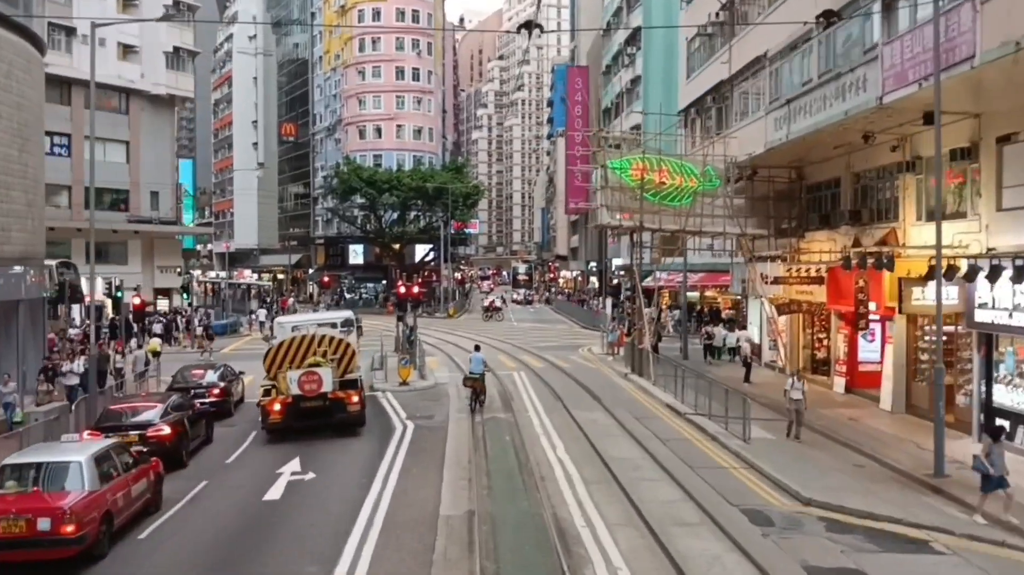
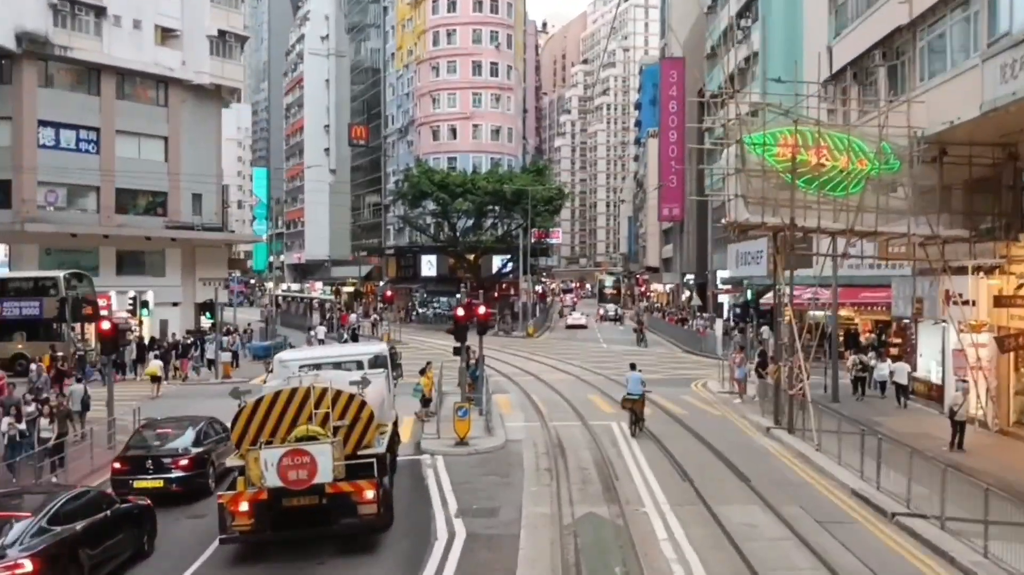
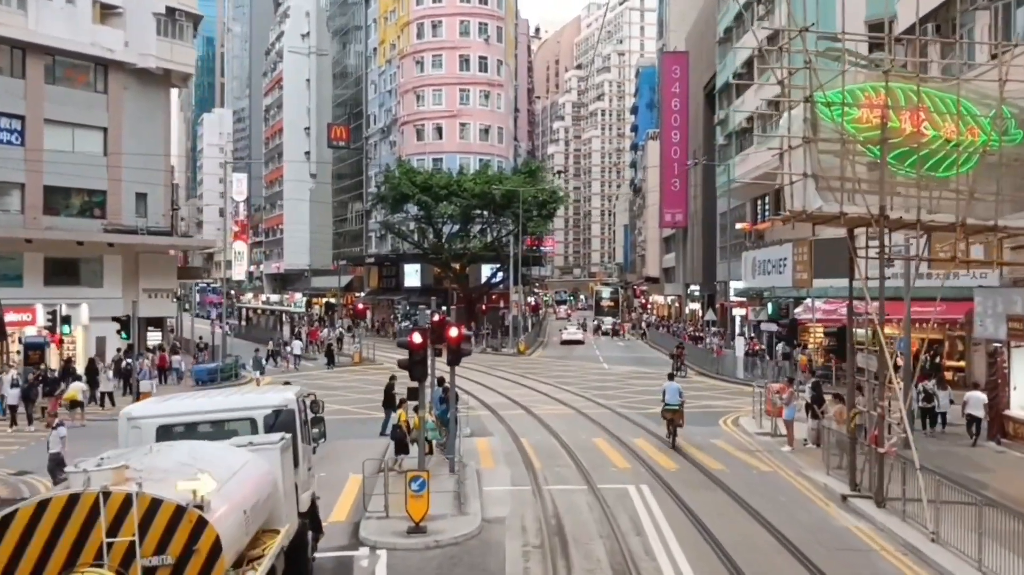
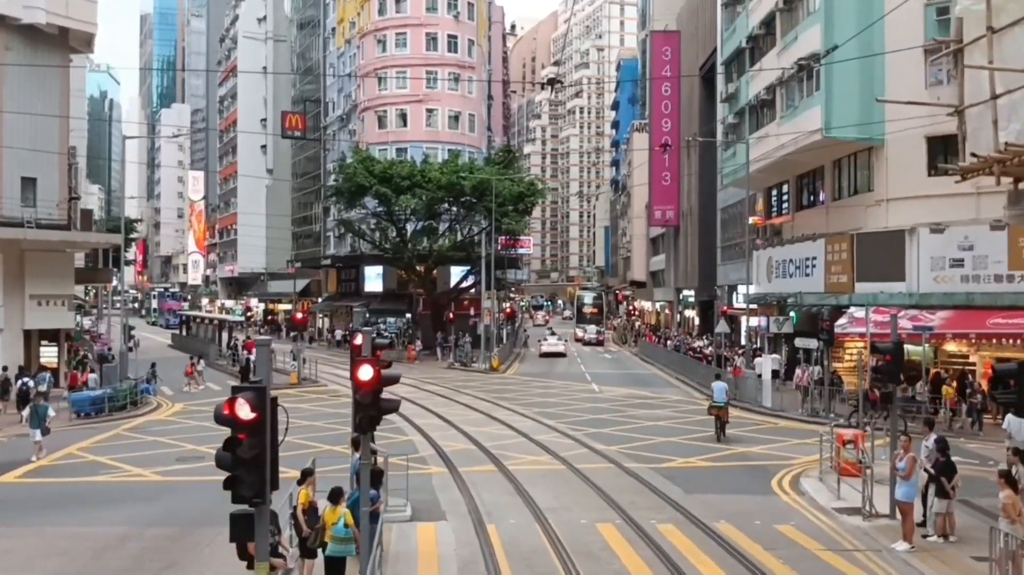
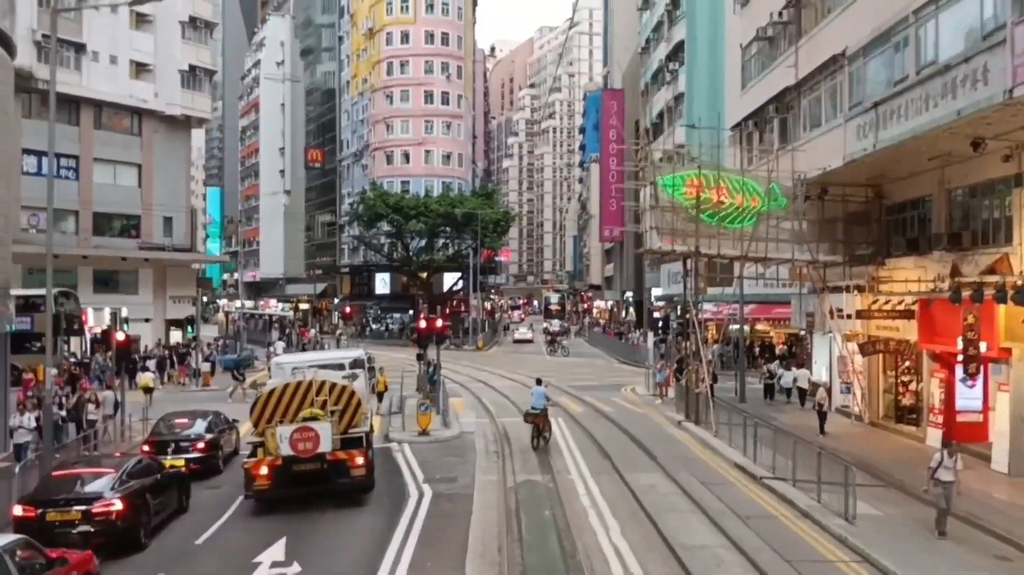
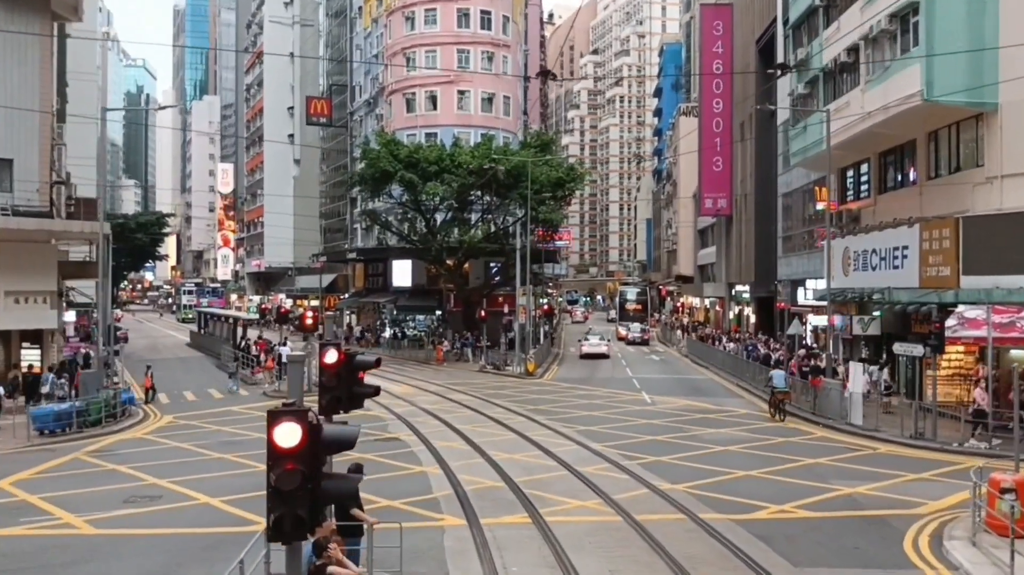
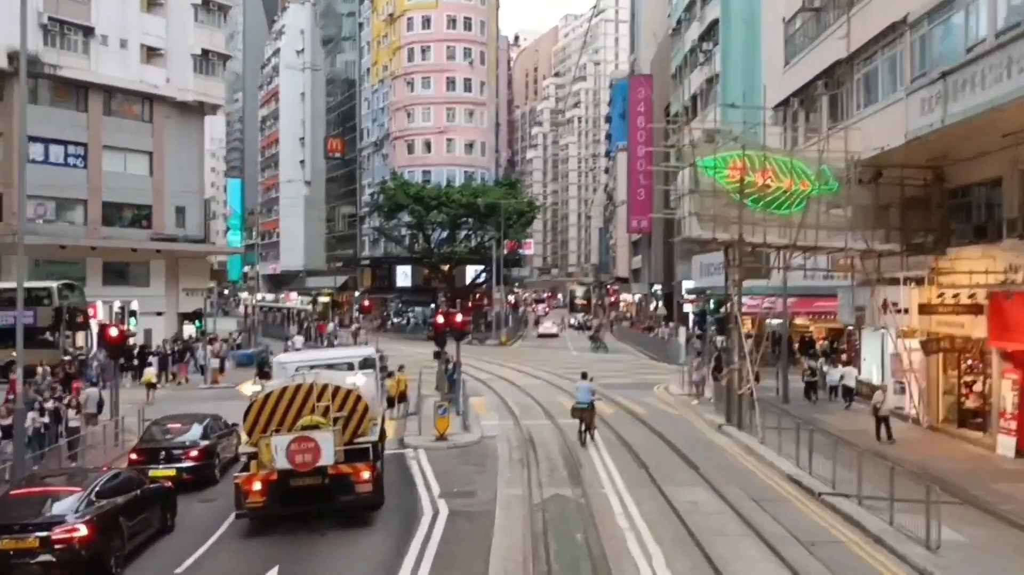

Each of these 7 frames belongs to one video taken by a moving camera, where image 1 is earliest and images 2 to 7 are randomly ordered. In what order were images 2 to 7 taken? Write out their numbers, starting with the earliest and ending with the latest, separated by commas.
5, 7, 2, 3, 4, 6
